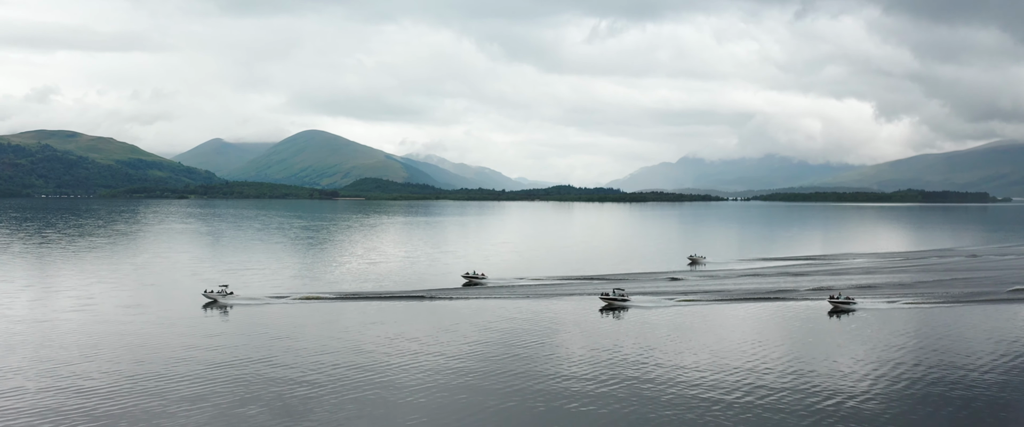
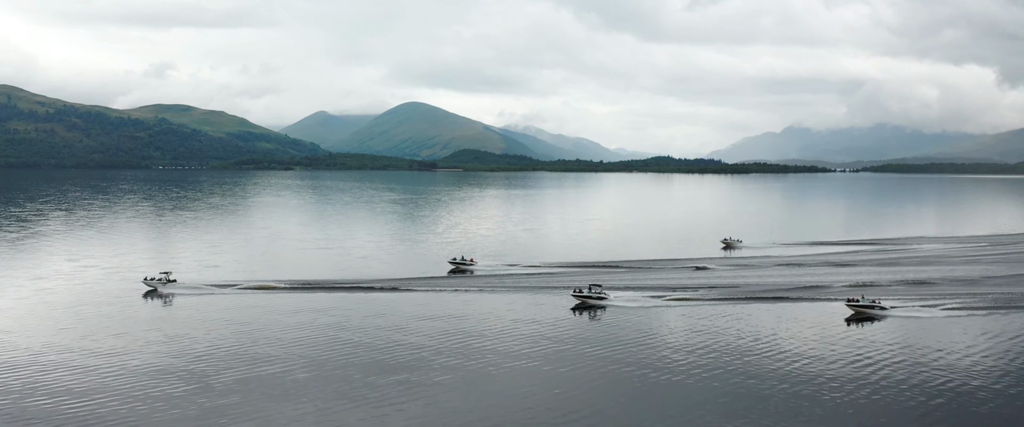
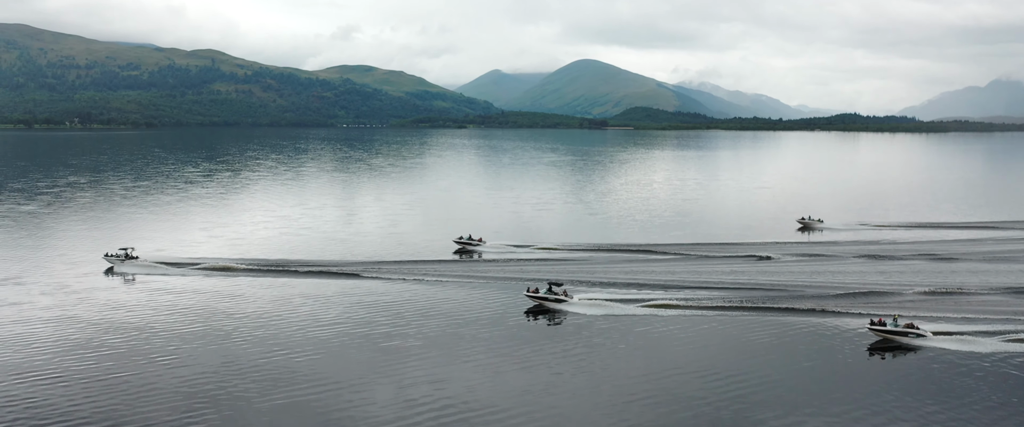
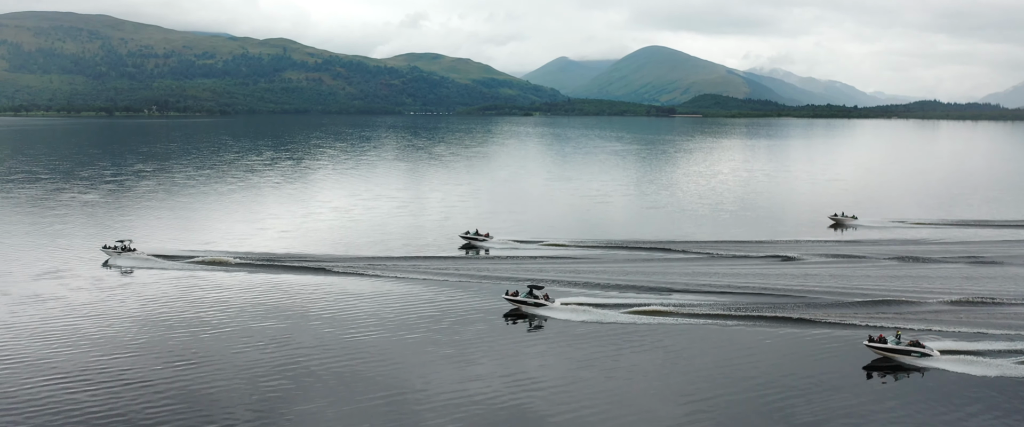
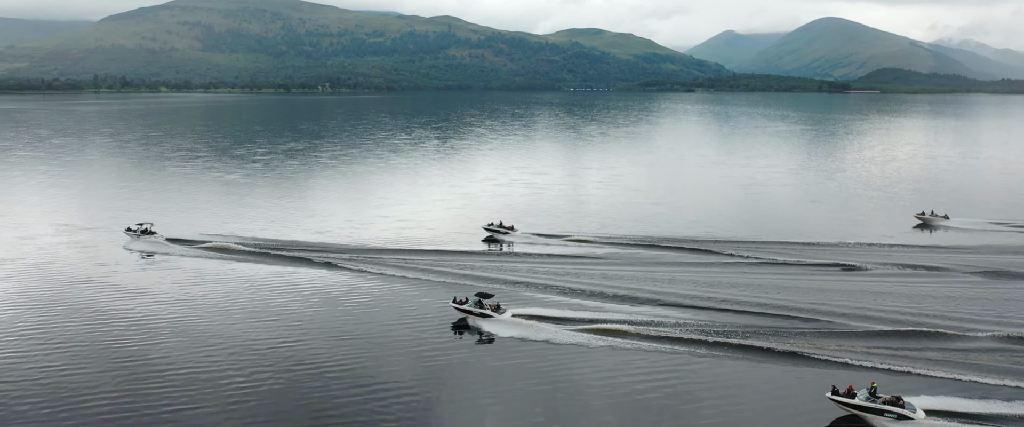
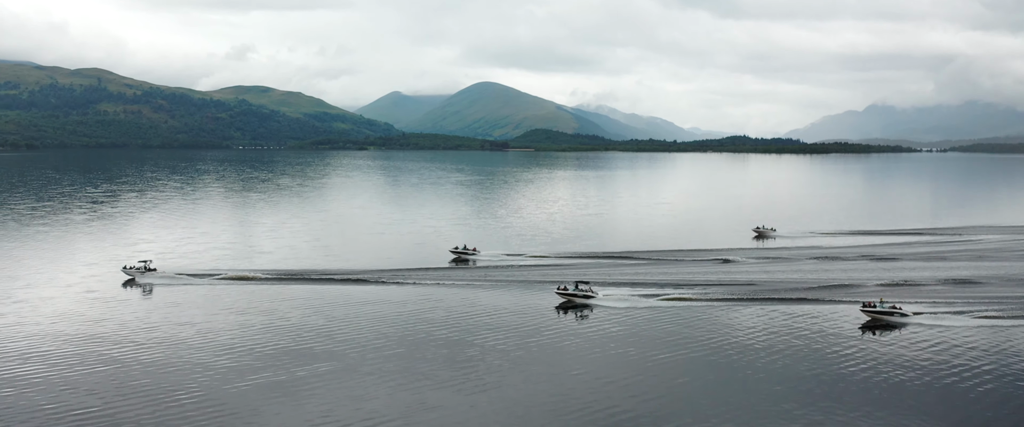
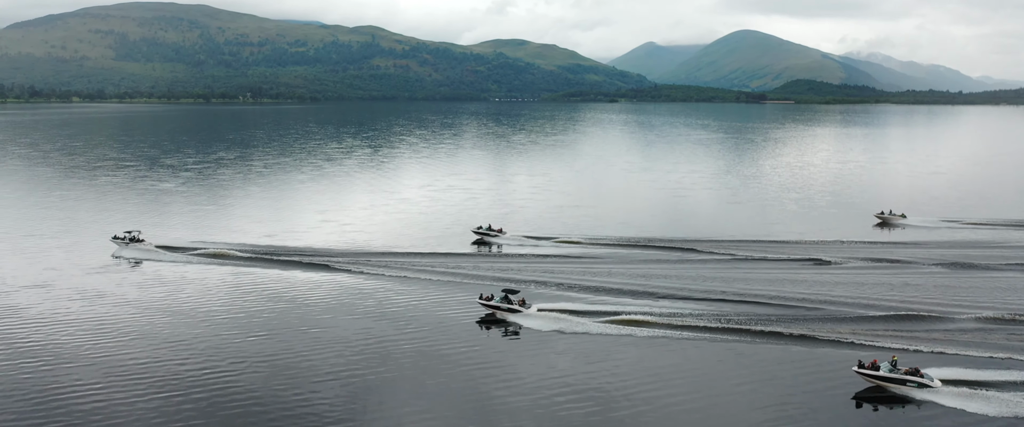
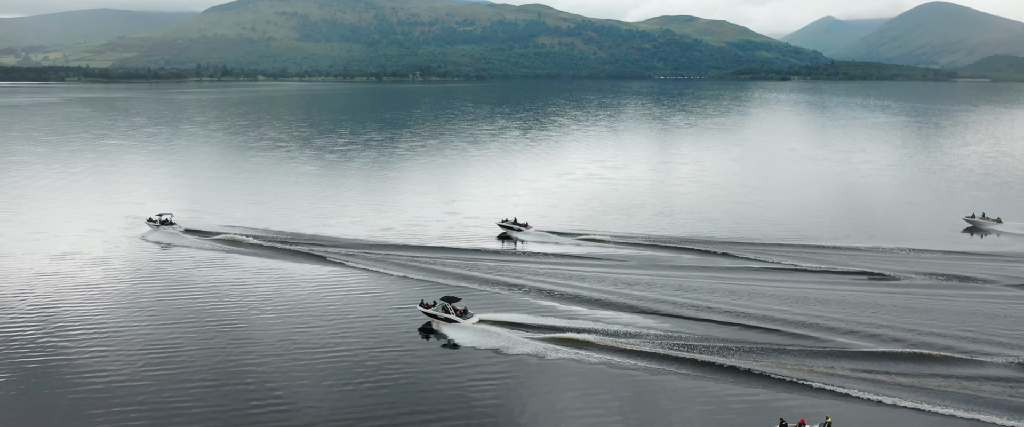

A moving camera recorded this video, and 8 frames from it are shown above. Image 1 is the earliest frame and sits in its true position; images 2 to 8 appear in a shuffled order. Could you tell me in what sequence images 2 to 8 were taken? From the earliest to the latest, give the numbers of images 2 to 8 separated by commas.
2, 6, 3, 4, 7, 5, 8
